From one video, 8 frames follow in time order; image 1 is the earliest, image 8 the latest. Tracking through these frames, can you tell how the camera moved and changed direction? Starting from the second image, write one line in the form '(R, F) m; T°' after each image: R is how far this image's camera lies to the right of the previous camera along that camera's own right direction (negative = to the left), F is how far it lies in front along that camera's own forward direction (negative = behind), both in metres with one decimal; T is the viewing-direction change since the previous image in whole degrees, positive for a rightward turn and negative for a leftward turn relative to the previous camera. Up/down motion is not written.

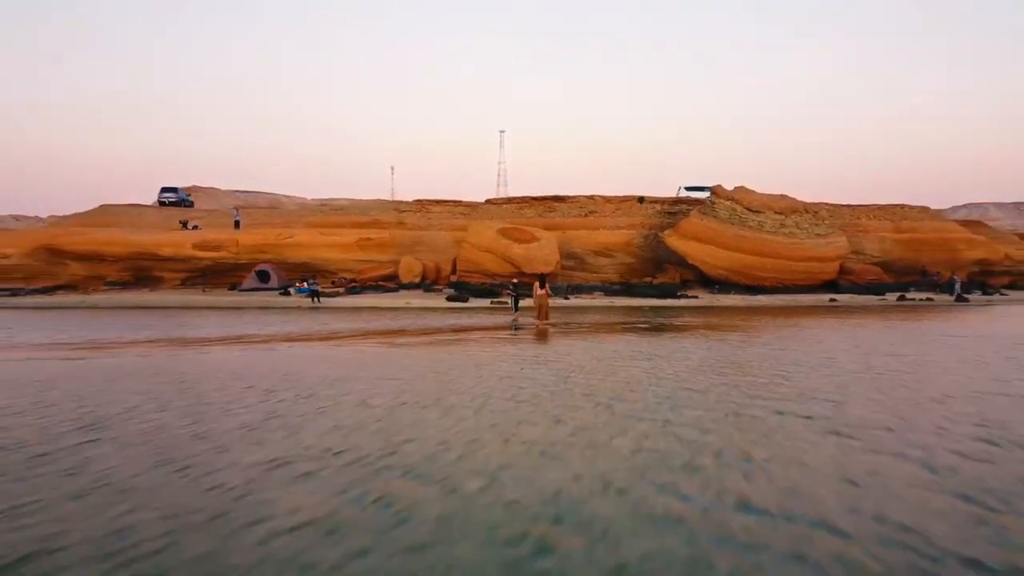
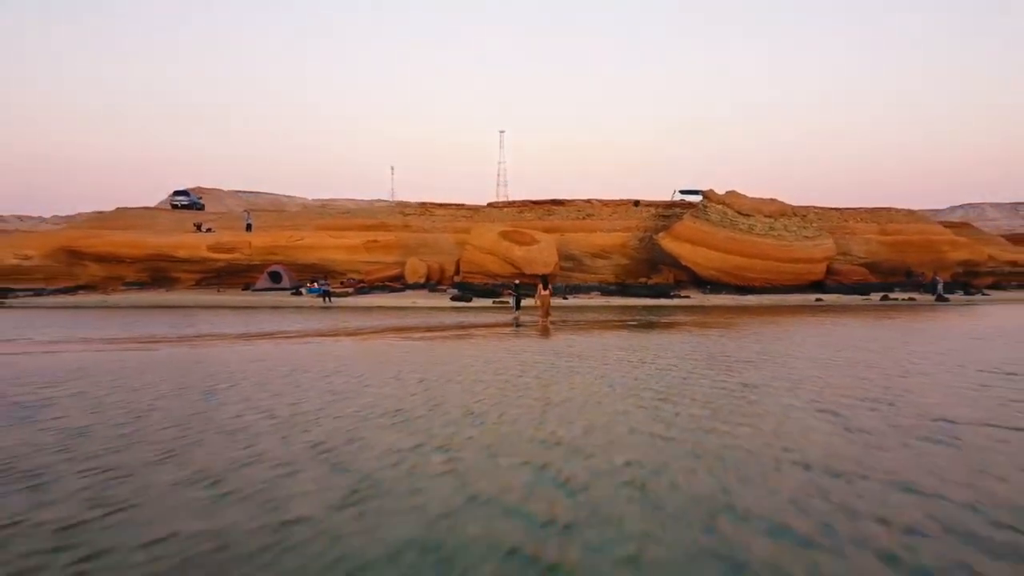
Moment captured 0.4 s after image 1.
(0.0, -1.1) m; 0°
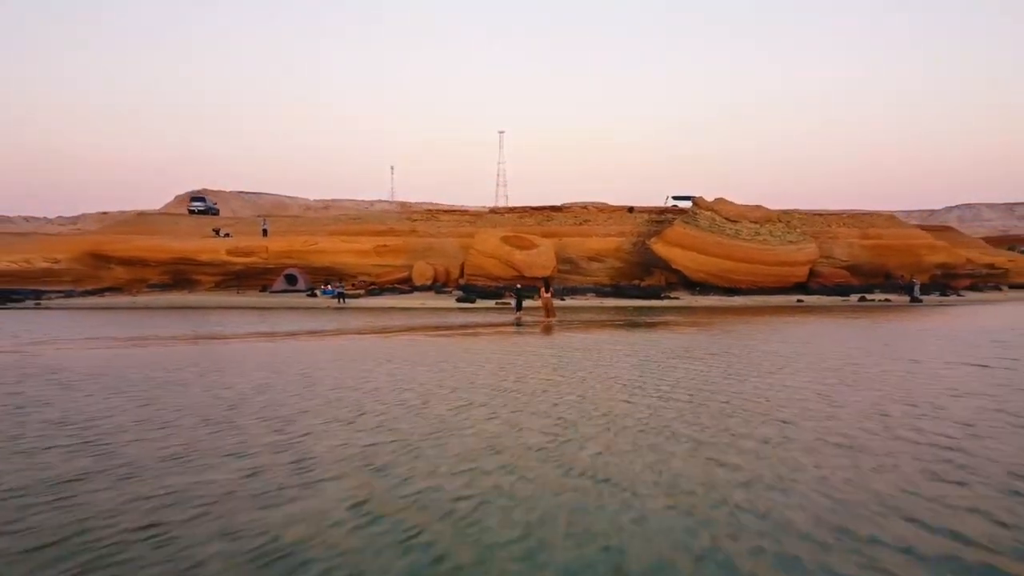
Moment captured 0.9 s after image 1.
(-0.1, -1.5) m; 0°
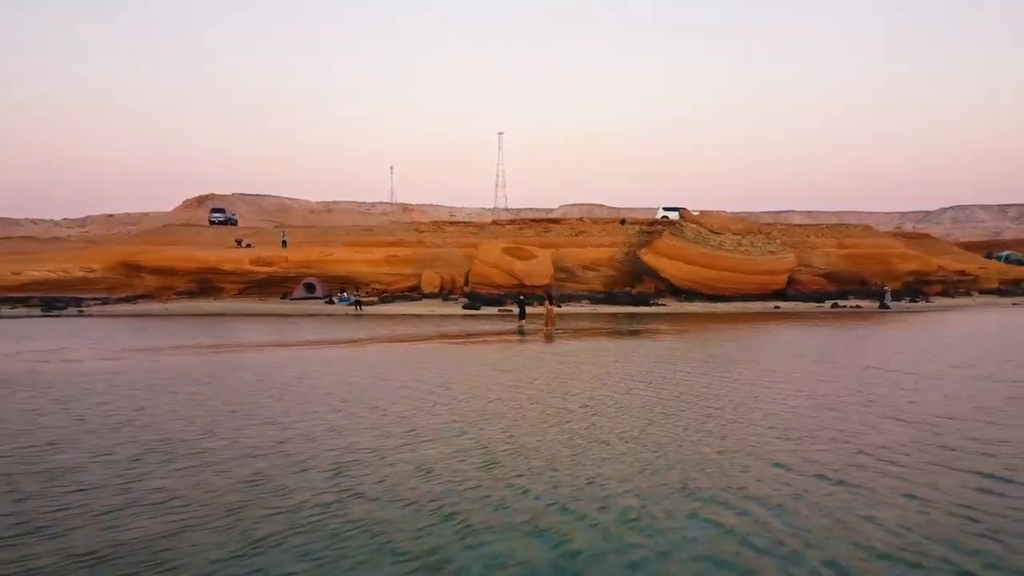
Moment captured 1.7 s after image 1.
(-0.1, -2.1) m; 0°
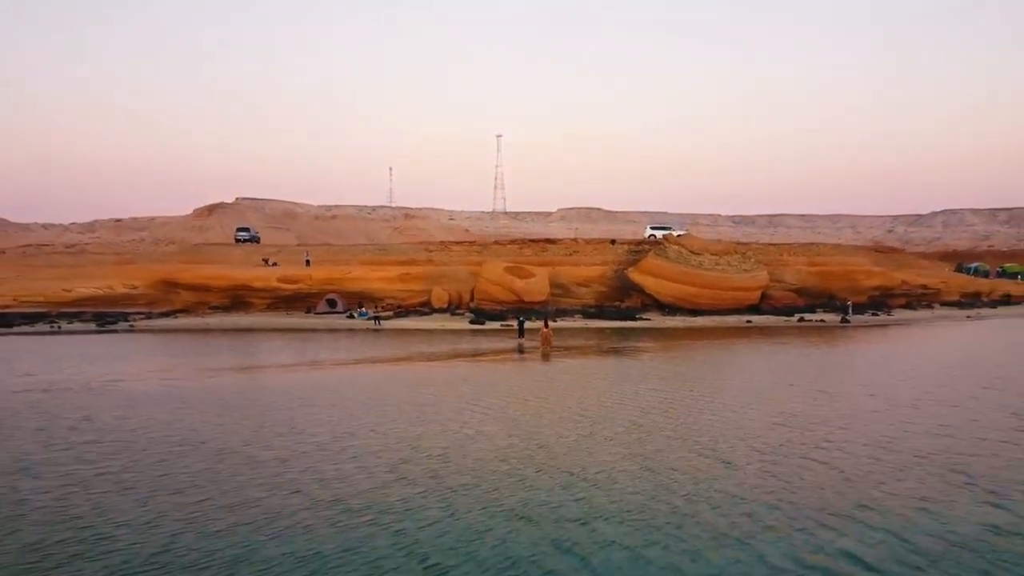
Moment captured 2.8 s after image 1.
(-0.1, -3.2) m; 0°
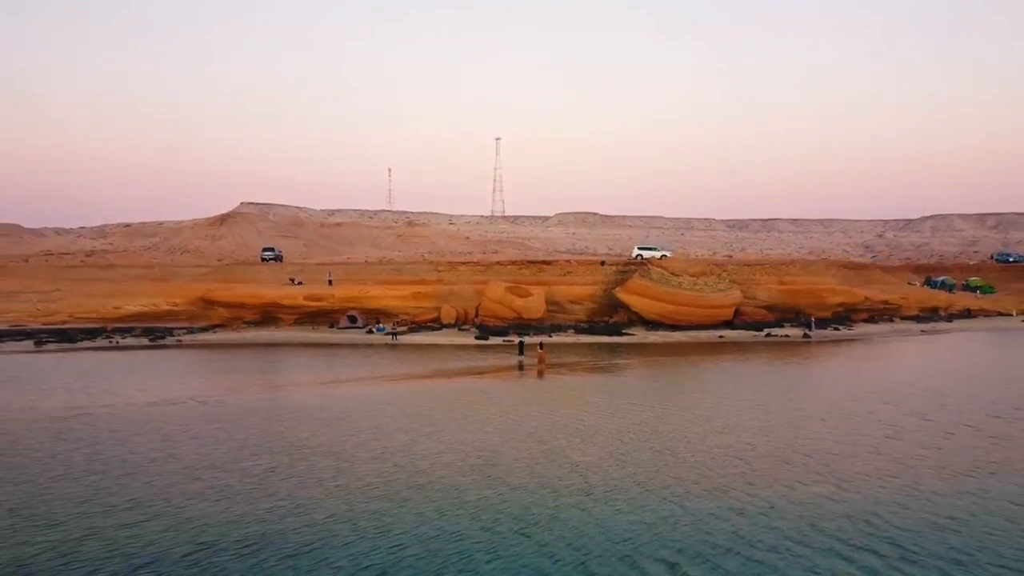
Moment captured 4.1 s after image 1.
(-0.1, -3.9) m; 0°
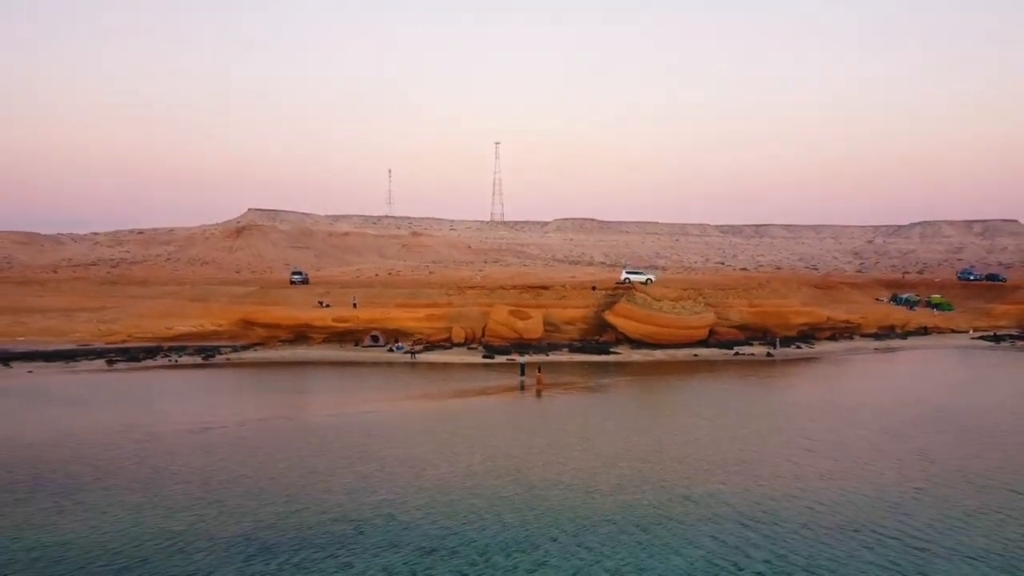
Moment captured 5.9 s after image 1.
(-0.2, -5.1) m; 0°
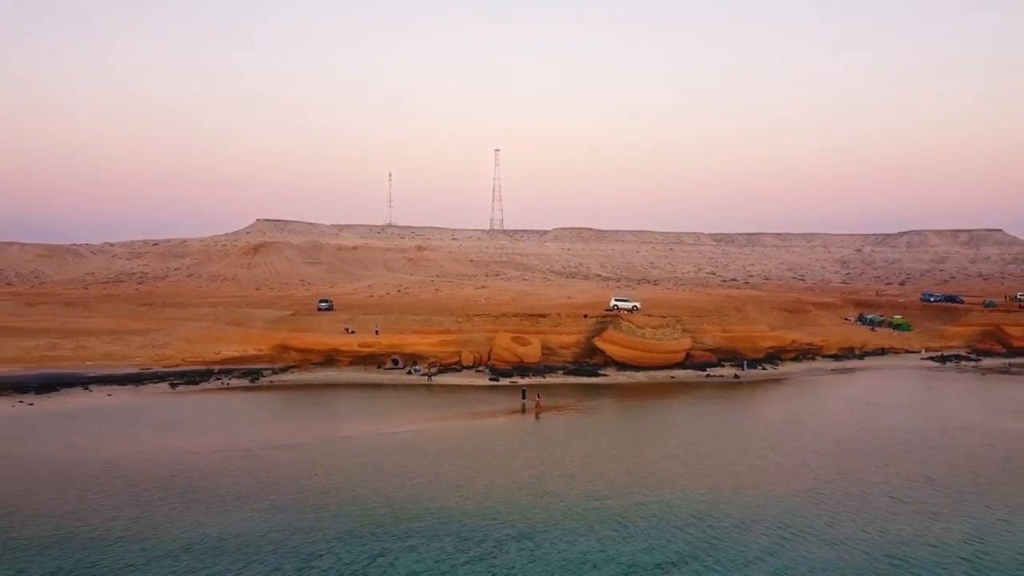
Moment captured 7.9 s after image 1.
(-0.2, -6.1) m; 0°
